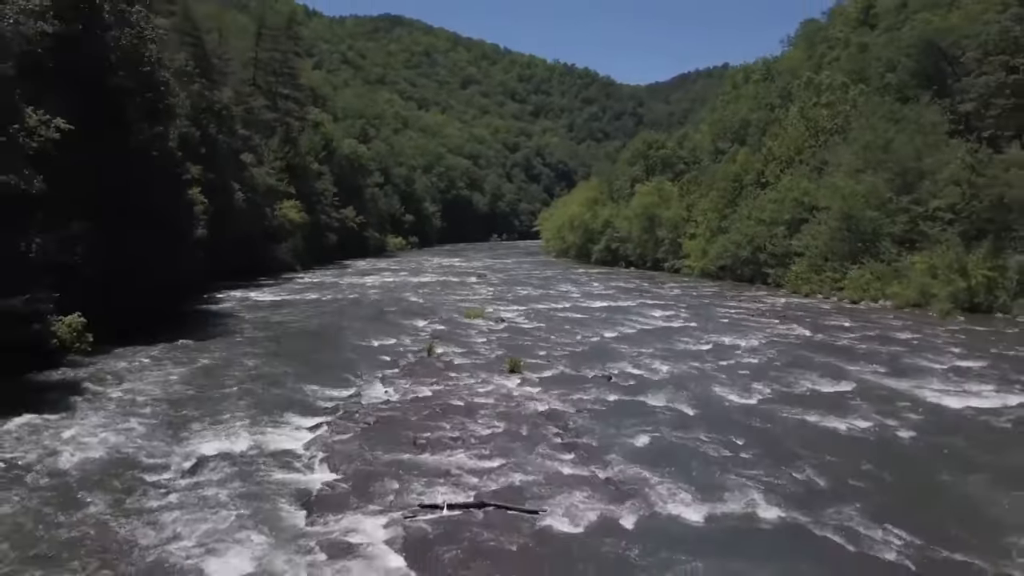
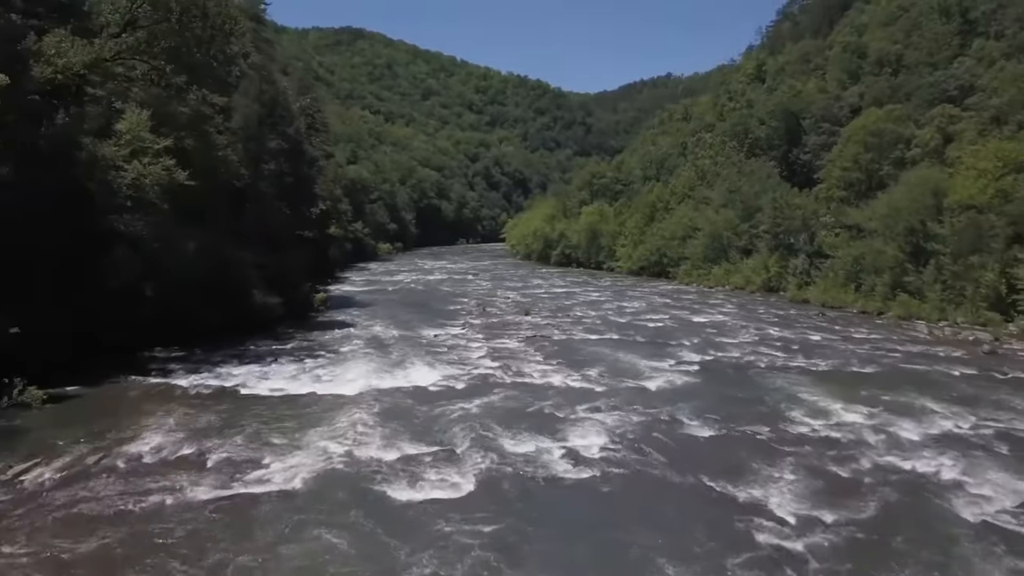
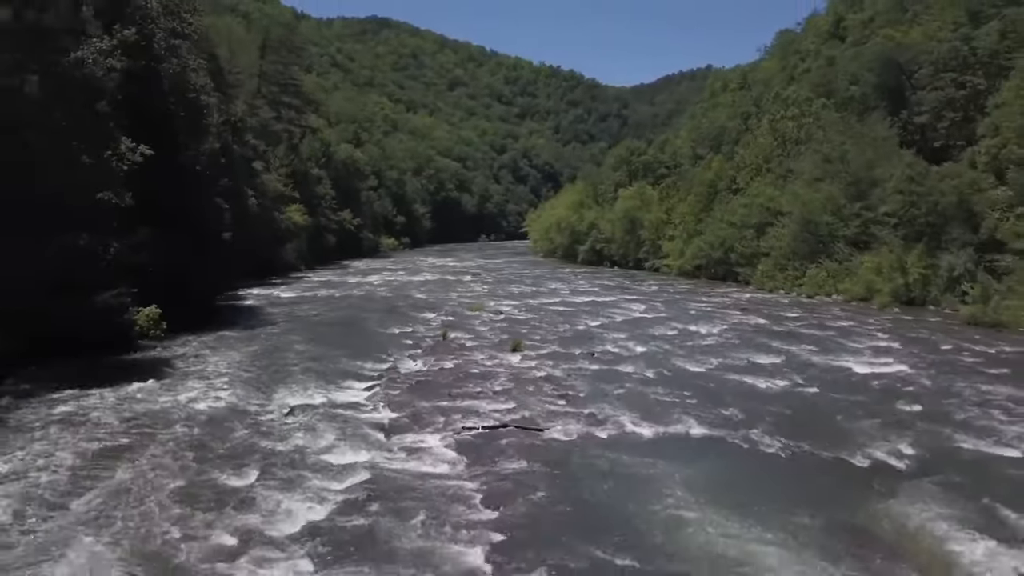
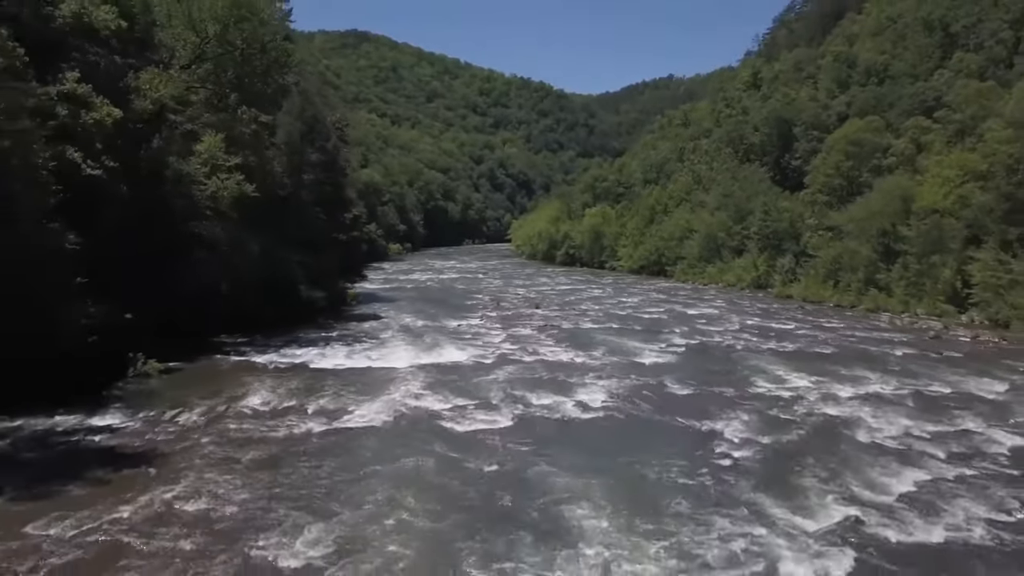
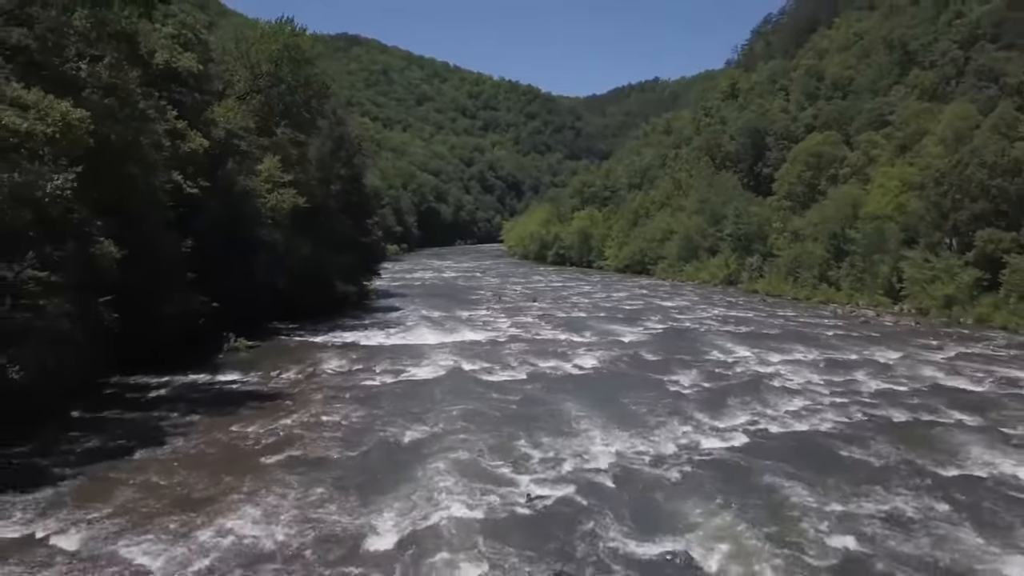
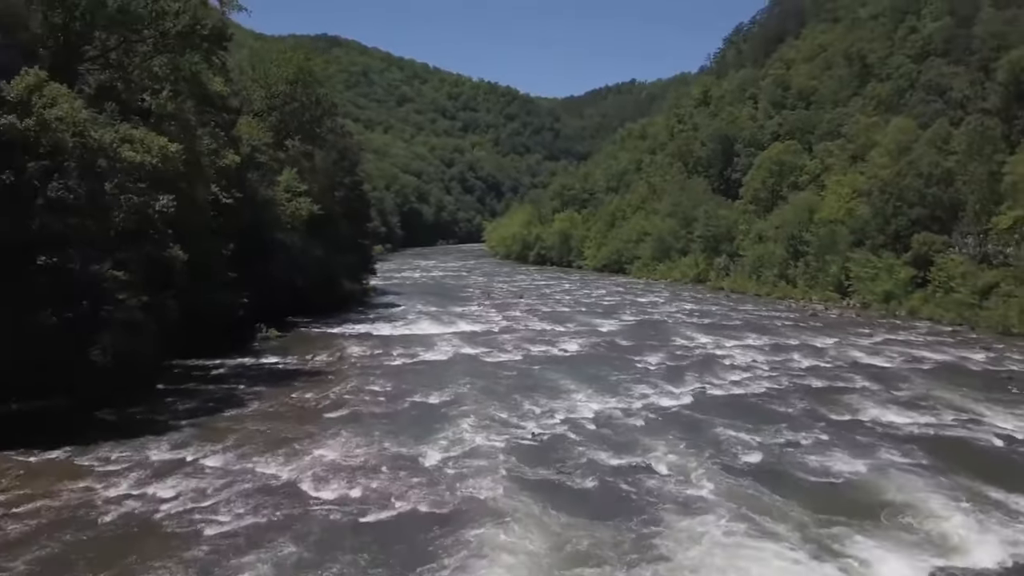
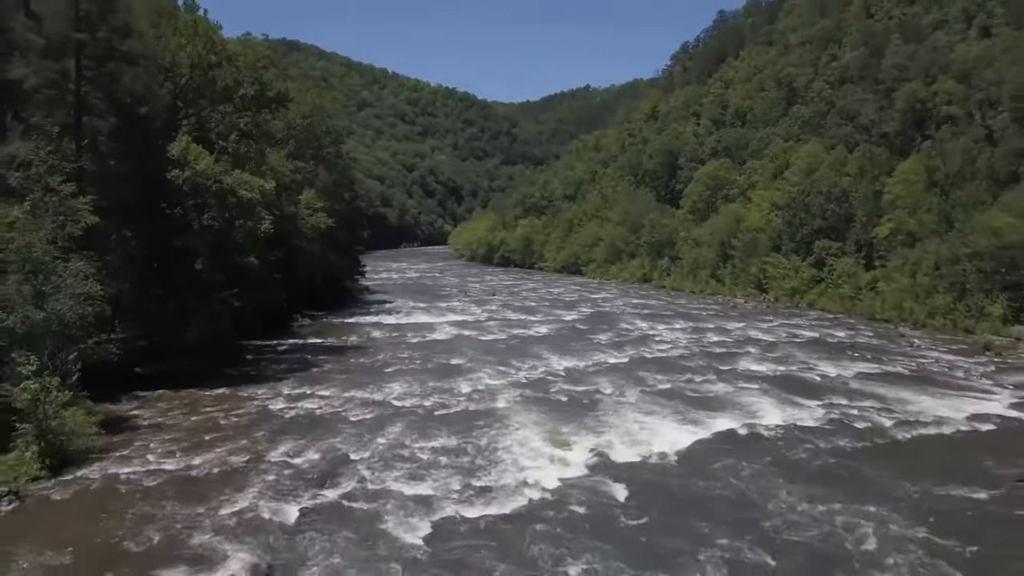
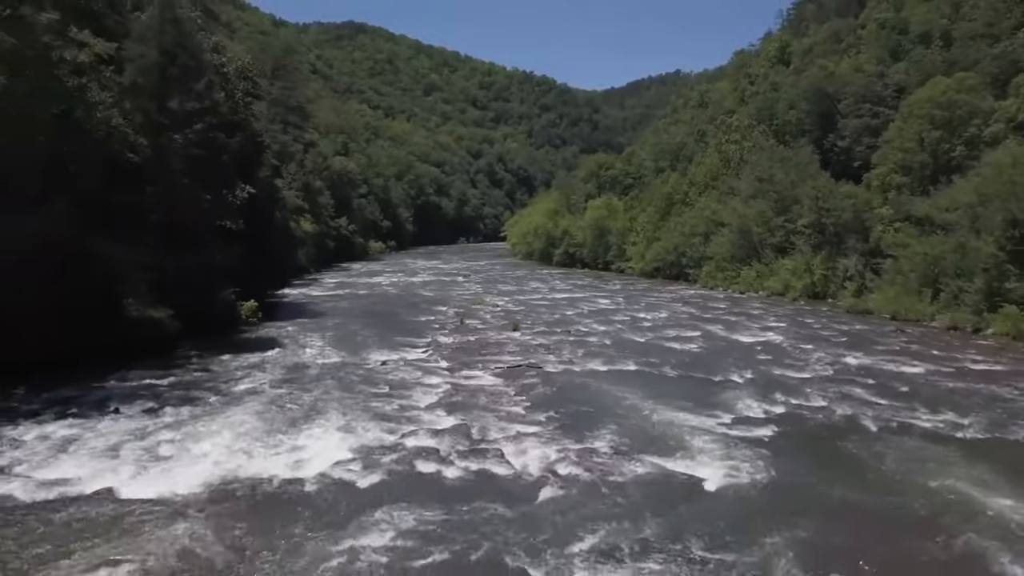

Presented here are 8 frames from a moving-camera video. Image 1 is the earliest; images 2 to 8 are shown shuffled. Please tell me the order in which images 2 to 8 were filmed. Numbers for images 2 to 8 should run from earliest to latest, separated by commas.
3, 8, 2, 4, 5, 6, 7
